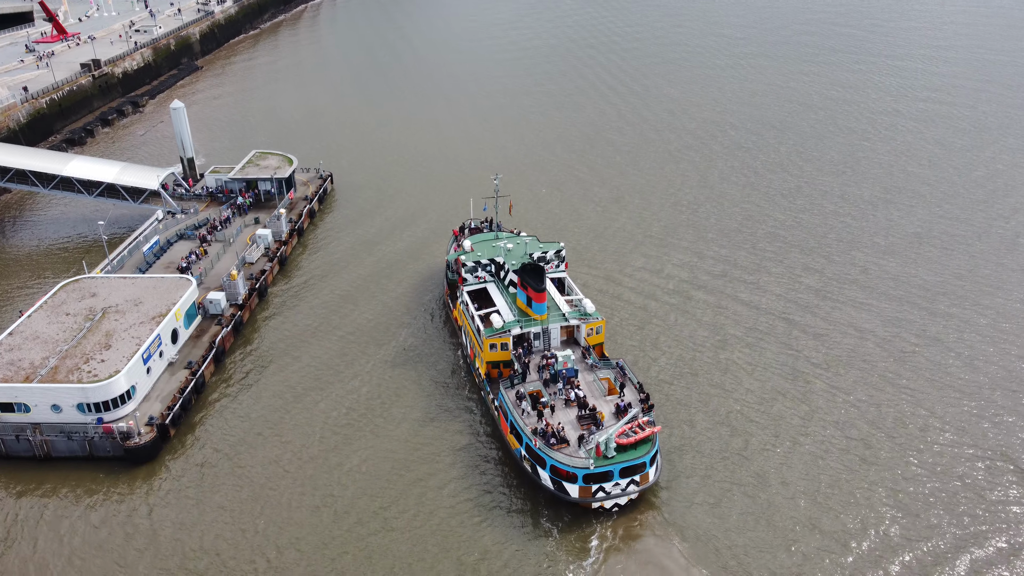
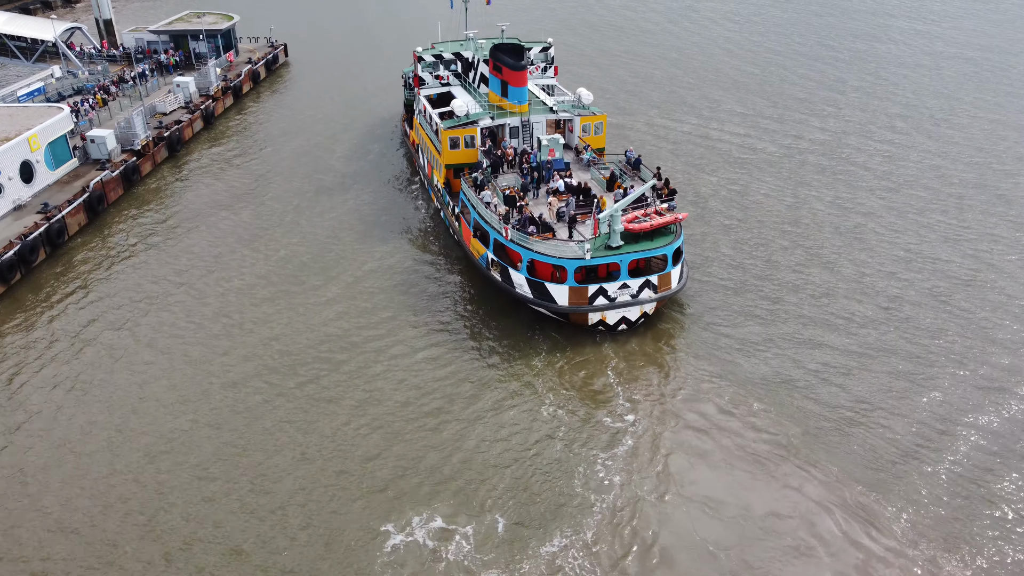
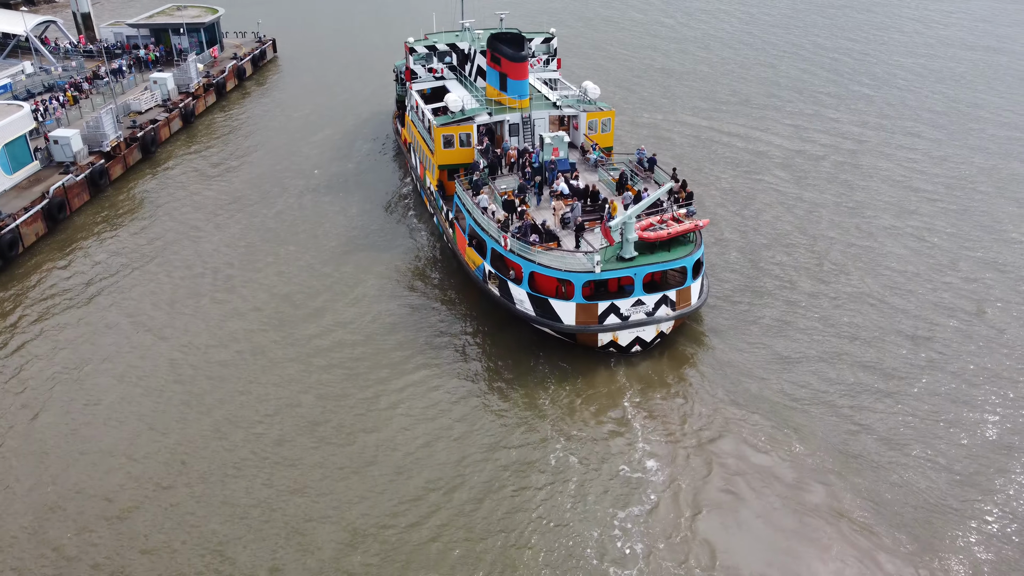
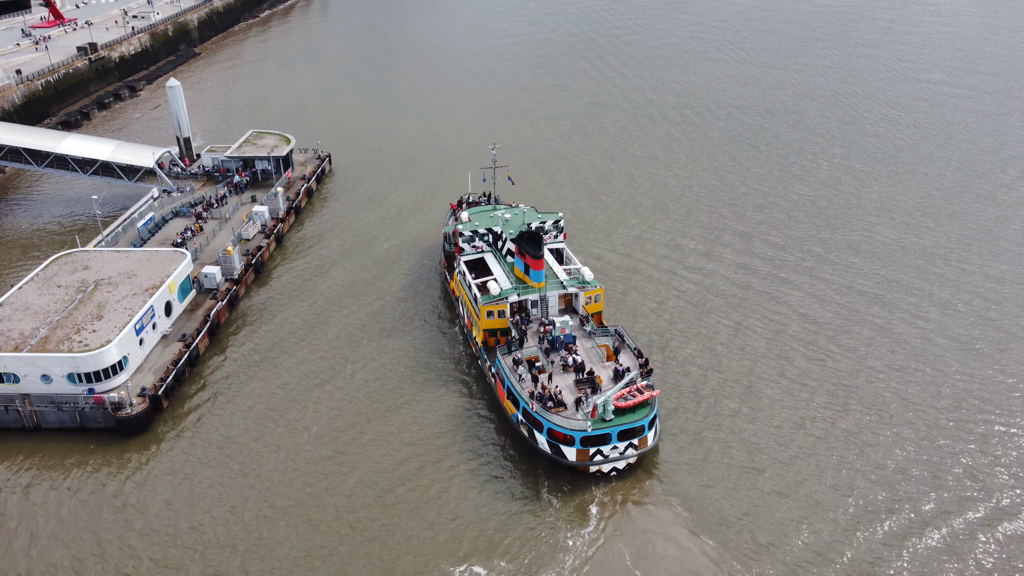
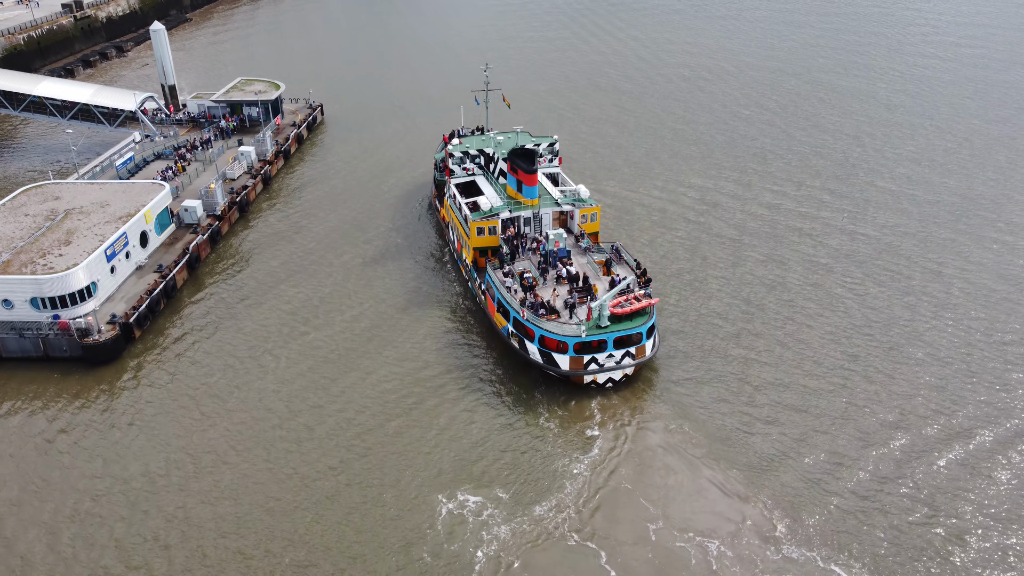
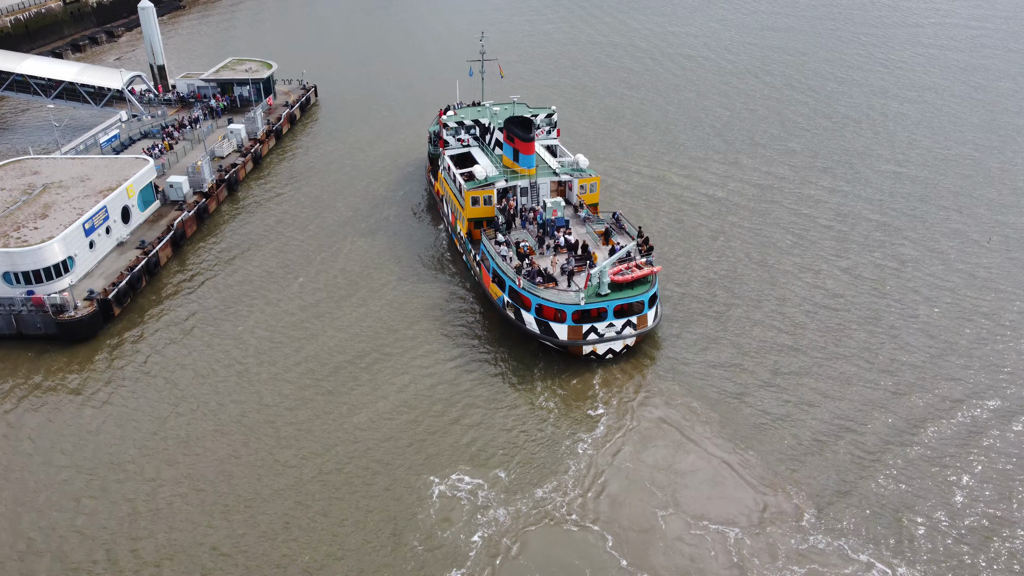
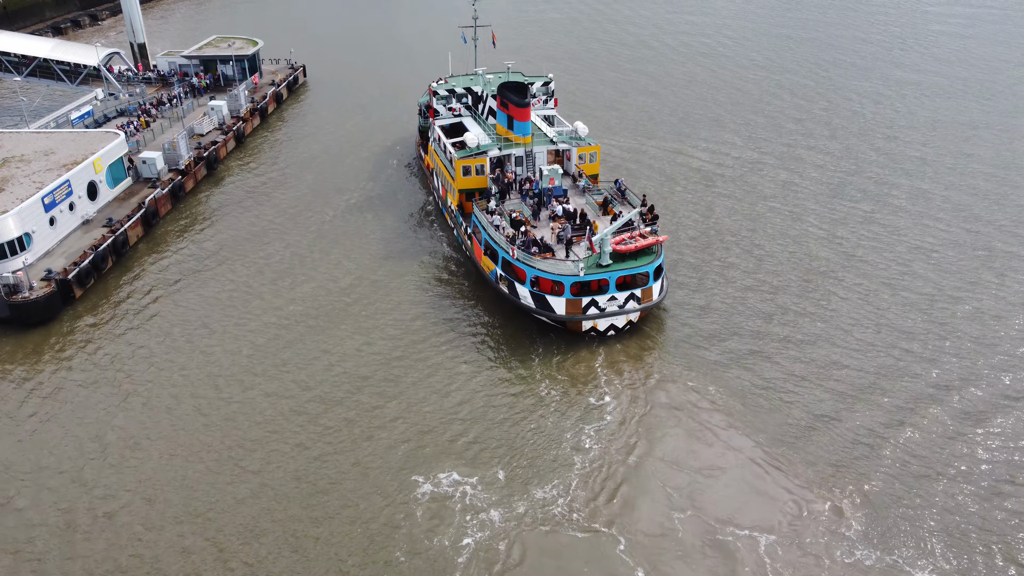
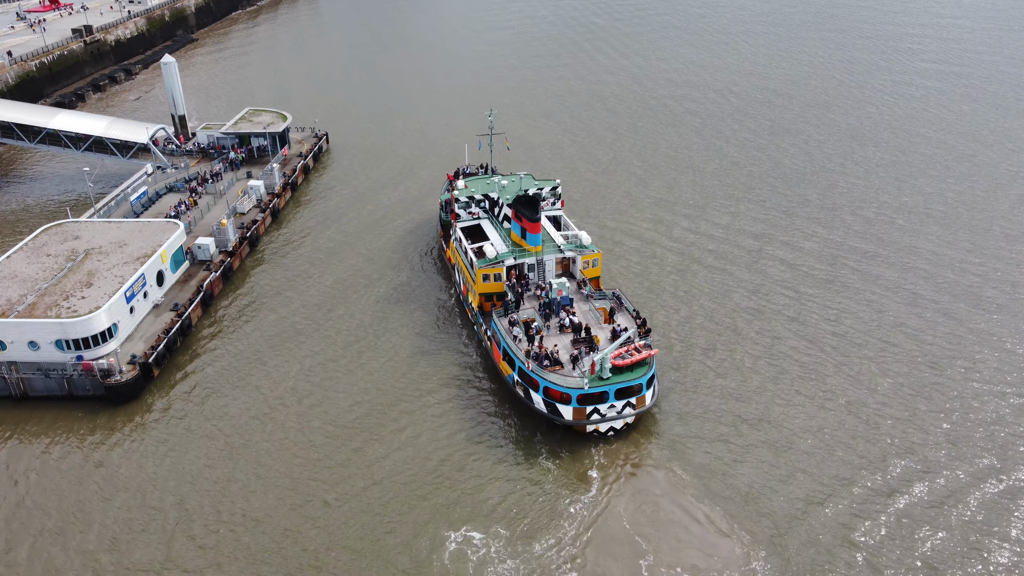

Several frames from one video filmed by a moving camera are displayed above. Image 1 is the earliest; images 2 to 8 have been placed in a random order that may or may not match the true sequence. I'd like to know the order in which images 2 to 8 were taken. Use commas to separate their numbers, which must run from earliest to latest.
4, 8, 5, 6, 7, 2, 3
